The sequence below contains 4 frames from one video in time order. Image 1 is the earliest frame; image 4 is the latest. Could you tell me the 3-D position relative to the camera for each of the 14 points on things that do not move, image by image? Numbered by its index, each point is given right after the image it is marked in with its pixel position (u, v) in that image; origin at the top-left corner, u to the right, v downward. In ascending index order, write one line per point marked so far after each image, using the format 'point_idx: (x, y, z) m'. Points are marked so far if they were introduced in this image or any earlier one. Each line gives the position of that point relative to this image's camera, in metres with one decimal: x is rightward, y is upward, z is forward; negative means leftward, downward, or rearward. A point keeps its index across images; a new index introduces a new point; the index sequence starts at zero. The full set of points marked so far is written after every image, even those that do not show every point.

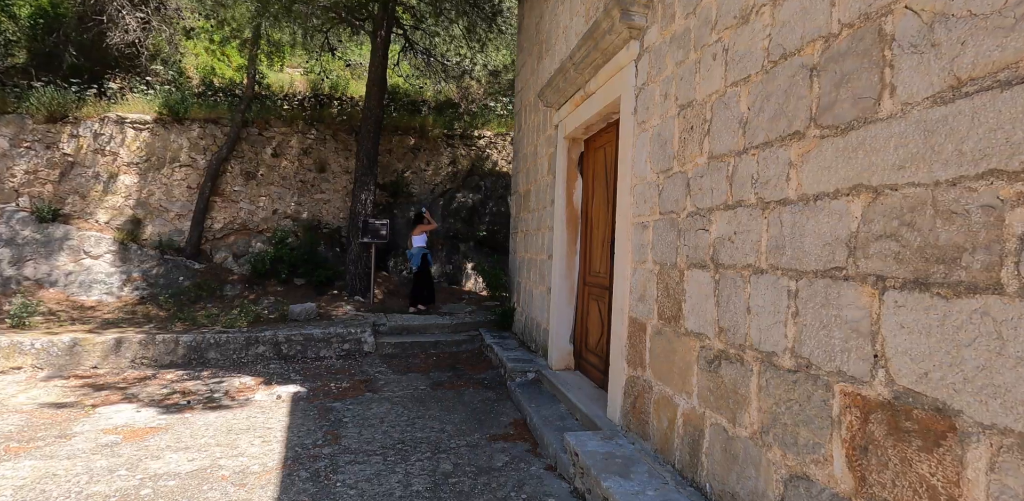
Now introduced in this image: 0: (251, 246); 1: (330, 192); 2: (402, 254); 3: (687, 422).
0: (-4.4, +0.1, +9.0) m
1: (-3.3, +1.0, +9.6) m
2: (-2.0, -0.1, +9.5) m
3: (+0.9, -0.9, +2.7) m
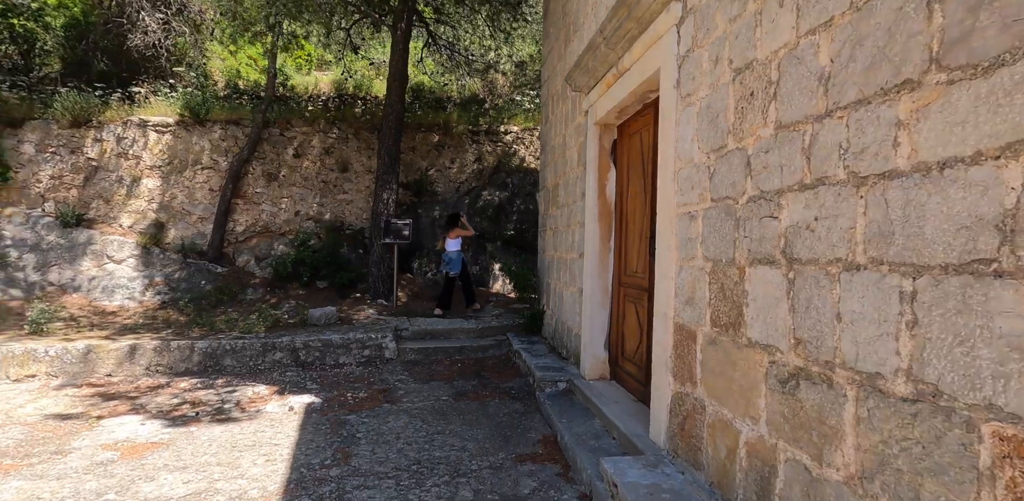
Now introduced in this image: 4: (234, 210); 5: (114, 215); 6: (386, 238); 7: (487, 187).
0: (-3.9, 0.0, +8.8) m
1: (-2.8, +1.0, +9.3) m
2: (-1.5, -0.1, +9.2) m
3: (+1.0, -0.8, +2.2) m
4: (-4.5, +0.7, +8.7) m
5: (-6.1, +0.5, +8.2) m
6: (-1.9, +0.2, +7.9) m
7: (-0.5, +1.2, +9.8) m
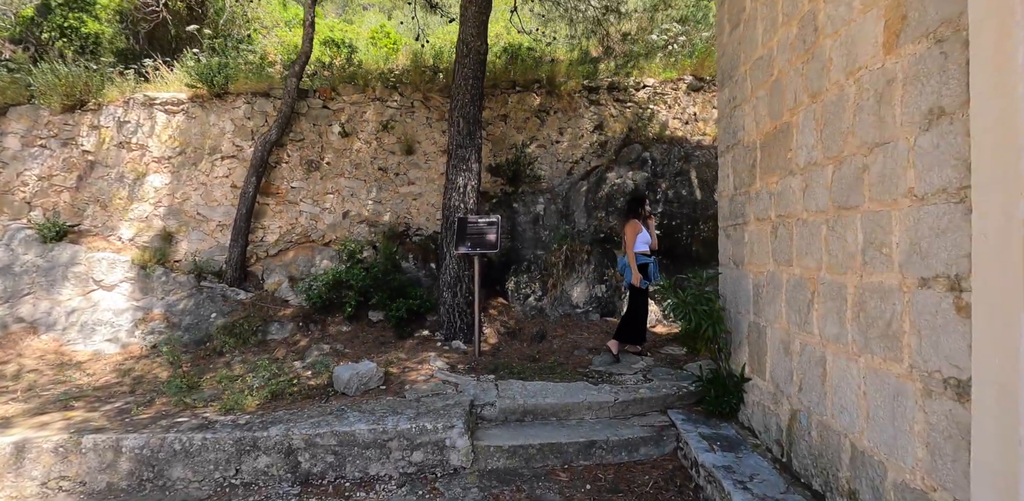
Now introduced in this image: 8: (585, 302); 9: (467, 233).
0: (-2.3, -0.2, +6.3) m
1: (-1.1, +0.8, +6.5) m
2: (+0.2, -0.2, +6.2) m
3: (+1.2, -0.9, -1.1) m
4: (-2.9, +0.4, +6.4) m
5: (-4.6, +0.3, +6.2) m
6: (-0.5, 0.0, +5.0) m
7: (+1.2, +1.0, +6.6) m
8: (+0.8, -0.6, +6.1) m
9: (-0.4, +0.2, +5.0) m
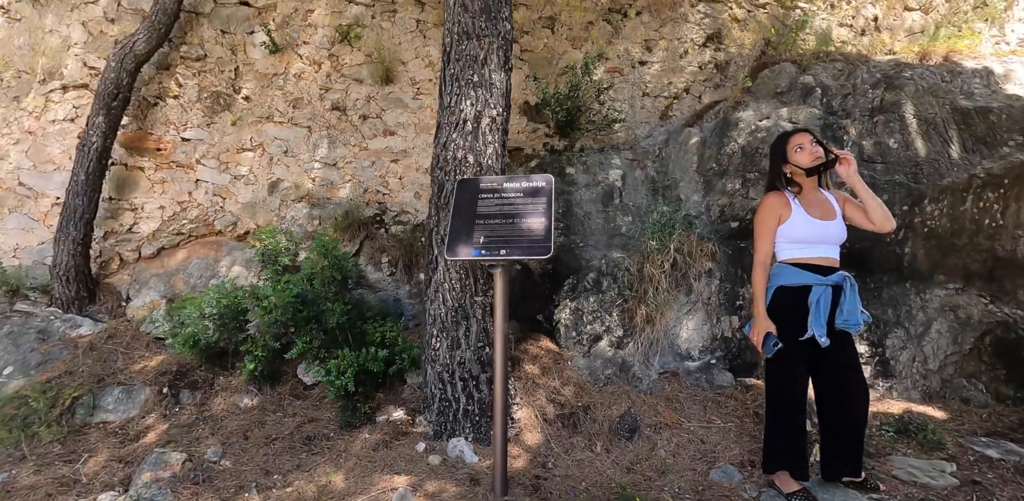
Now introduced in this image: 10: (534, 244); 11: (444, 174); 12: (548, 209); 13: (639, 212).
0: (-2.0, -0.2, +3.6) m
1: (-0.8, +0.8, +3.8) m
2: (+0.5, -0.2, +3.3) m
3: (+1.2, -1.0, -4.0) m
4: (-2.6, +0.5, +3.7) m
5: (-4.2, +0.3, +3.6) m
6: (-0.2, 0.0, +2.2) m
7: (+1.6, +1.0, +3.7) m
8: (+1.1, -0.6, +3.2) m
9: (-0.1, +0.2, +2.2) m
10: (+0.1, 0.0, +2.1) m
11: (-0.3, +0.4, +2.7) m
12: (+0.1, +0.2, +2.1) m
13: (+0.8, +0.3, +3.5) m
